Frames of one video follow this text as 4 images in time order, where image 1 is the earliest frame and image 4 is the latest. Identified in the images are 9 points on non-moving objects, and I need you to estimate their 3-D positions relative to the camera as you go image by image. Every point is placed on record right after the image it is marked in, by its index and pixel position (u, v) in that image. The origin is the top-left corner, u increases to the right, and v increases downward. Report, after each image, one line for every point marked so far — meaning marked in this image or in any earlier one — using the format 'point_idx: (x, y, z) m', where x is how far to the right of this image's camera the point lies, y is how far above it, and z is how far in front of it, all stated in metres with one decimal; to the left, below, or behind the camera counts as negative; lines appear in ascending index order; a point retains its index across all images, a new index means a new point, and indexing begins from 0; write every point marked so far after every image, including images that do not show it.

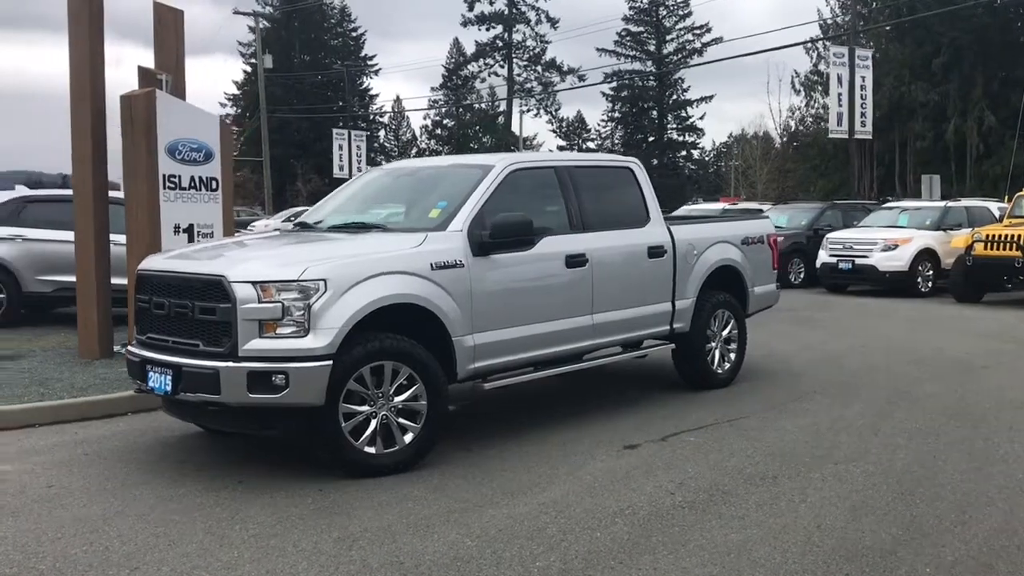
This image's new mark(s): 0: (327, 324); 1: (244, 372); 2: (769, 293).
0: (-1.1, -0.2, +5.8) m
1: (-1.5, -0.5, +5.7) m
2: (+2.5, -0.1, +9.7) m
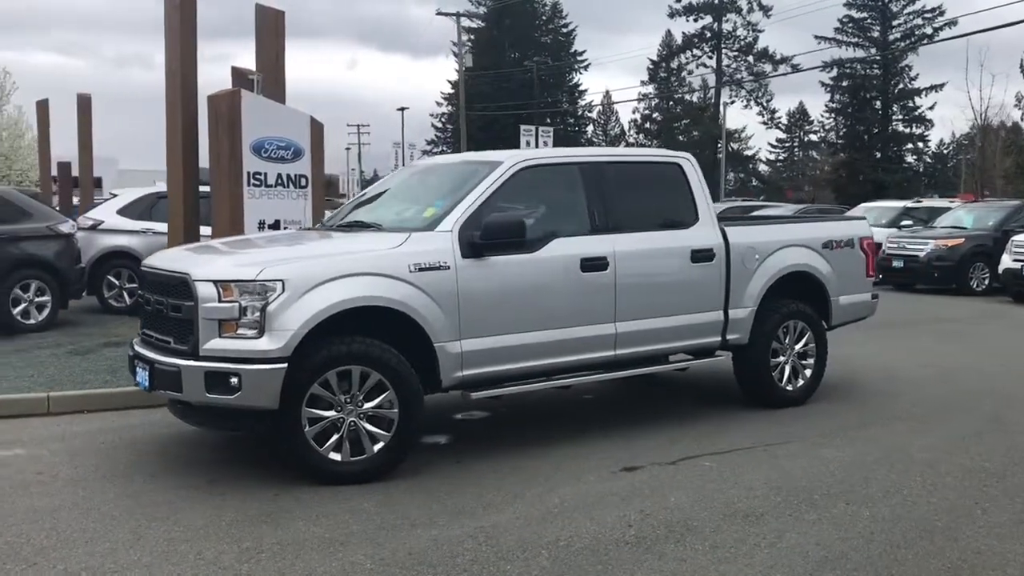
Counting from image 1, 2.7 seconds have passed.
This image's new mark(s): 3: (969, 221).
0: (-1.3, -0.2, +5.7) m
1: (-1.8, -0.5, +5.7) m
2: (+3.1, -0.1, +8.7) m
3: (+9.0, +1.3, +19.5) m
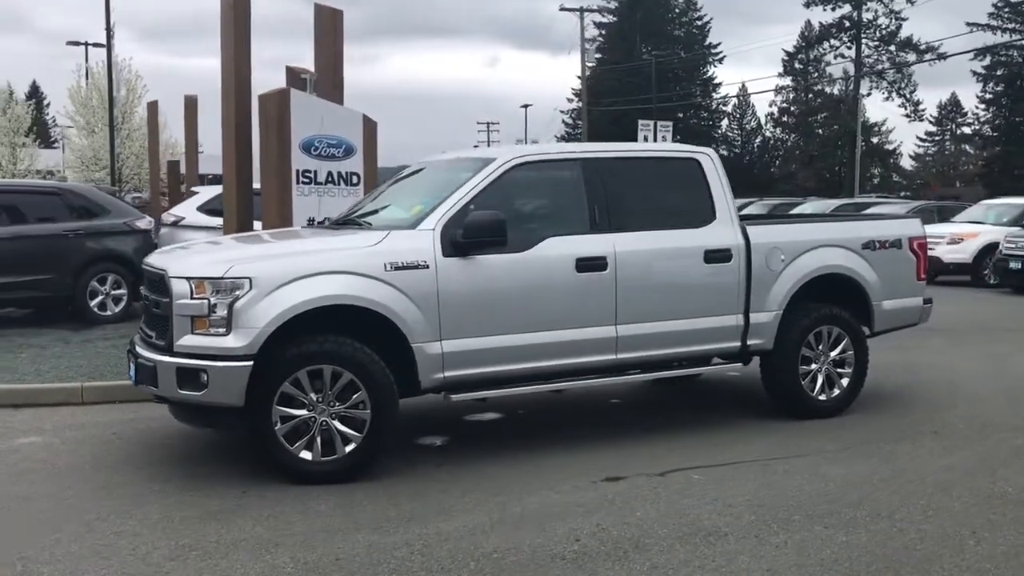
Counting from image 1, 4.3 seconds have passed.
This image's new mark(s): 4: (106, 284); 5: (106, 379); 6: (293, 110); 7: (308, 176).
0: (-1.5, -0.2, +5.7) m
1: (-2.0, -0.5, +5.8) m
2: (+3.2, -0.2, +8.1) m
3: (+10.6, +1.2, +17.9) m
4: (-5.0, 0.0, +12.2) m
5: (-3.5, -0.8, +8.6) m
6: (-2.3, +1.8, +10.4) m
7: (-2.2, +1.2, +10.5) m
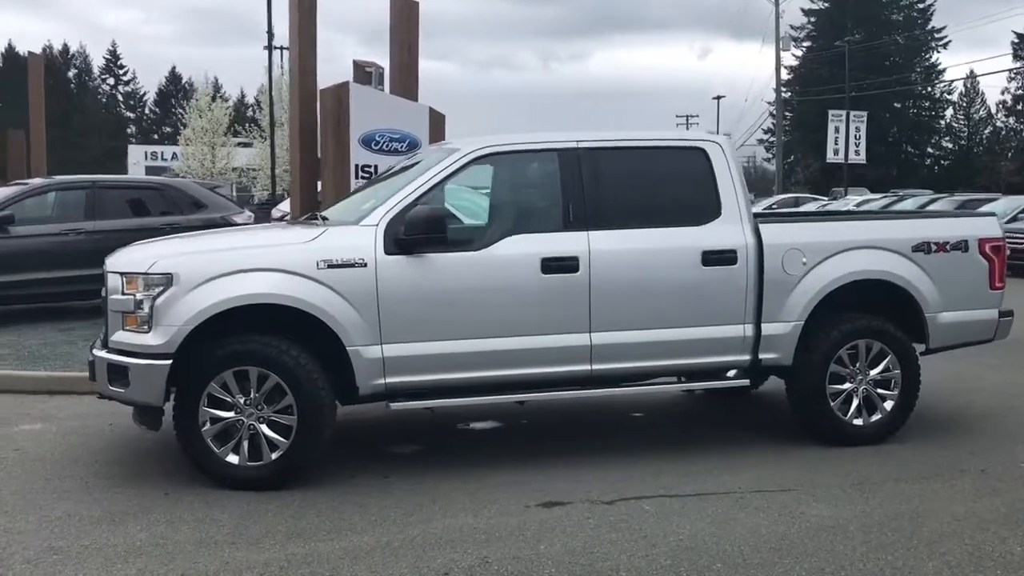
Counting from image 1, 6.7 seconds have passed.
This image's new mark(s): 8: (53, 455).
0: (-1.9, -0.2, +5.6) m
1: (-2.4, -0.4, +5.7) m
2: (+3.2, -0.2, +6.8) m
3: (+12.5, +1.1, +14.9) m
4: (-3.9, +0.1, +12.6) m
5: (-3.3, -0.7, +8.8) m
6: (-1.6, +1.9, +10.3) m
7: (-1.5, +1.2, +10.4) m
8: (-3.0, -1.1, +6.4) m
